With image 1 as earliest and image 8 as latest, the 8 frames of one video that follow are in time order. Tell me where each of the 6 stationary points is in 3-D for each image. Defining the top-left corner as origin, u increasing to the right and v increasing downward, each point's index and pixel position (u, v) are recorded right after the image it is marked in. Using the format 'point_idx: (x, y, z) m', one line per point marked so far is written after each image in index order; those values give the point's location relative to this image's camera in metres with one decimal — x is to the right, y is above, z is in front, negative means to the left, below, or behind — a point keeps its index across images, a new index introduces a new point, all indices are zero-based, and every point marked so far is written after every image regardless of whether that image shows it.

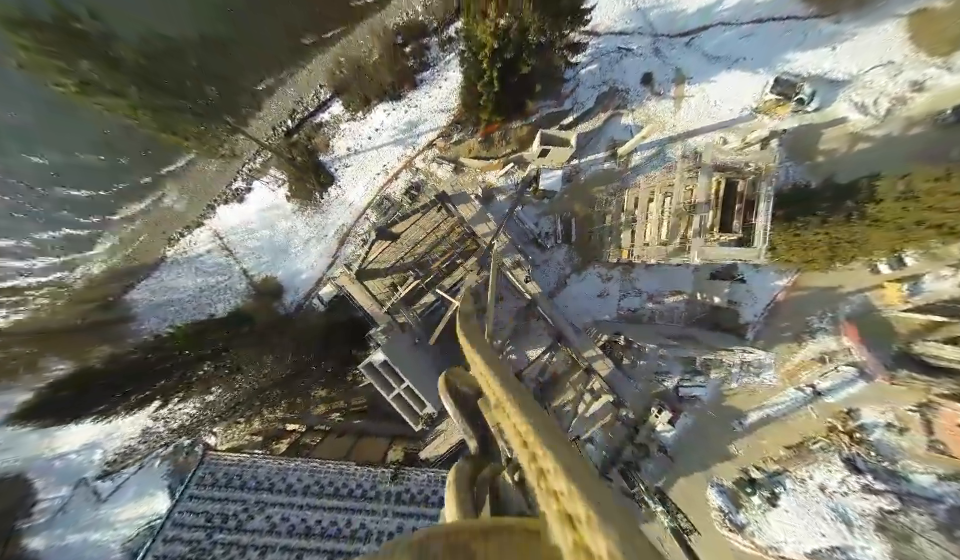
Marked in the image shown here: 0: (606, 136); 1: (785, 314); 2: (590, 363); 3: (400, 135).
0: (+4.7, +5.3, +10.6) m
1: (+10.6, -1.2, +10.0) m
2: (+3.3, -2.5, +8.4) m
3: (-3.1, +5.6, +11.2) m
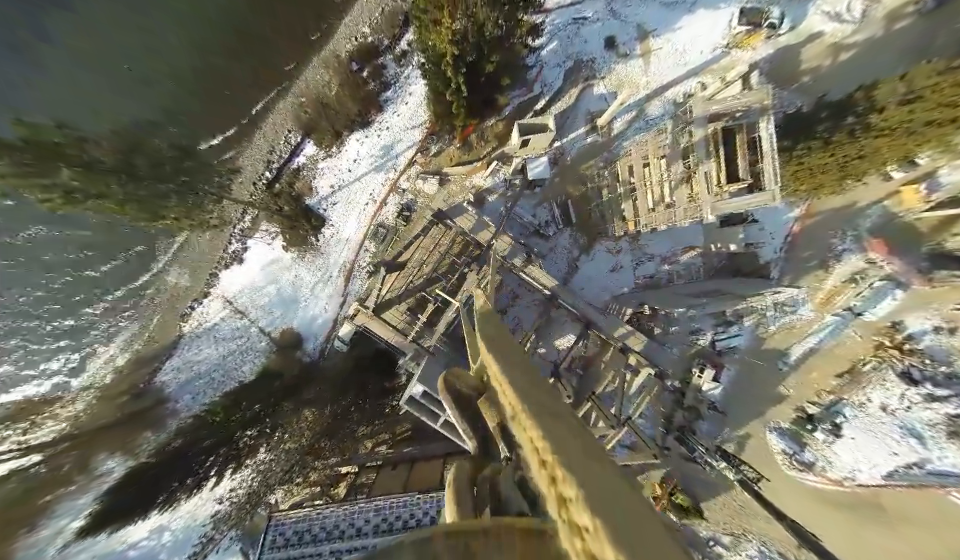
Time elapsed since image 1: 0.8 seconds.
0: (+3.7, +6.1, +10.4) m
1: (+11.0, +1.2, +9.7) m
2: (+4.2, -1.8, +8.2) m
3: (-3.9, +4.6, +11.1) m
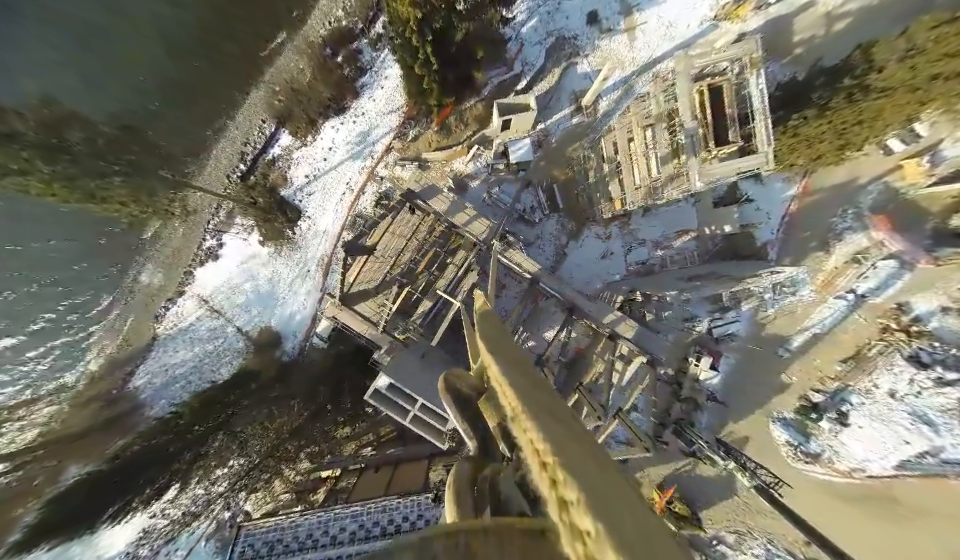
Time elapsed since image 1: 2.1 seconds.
0: (+3.0, +6.6, +9.9) m
1: (+10.4, +1.8, +9.2) m
2: (+3.6, -1.3, +7.7) m
3: (-4.6, +4.9, +10.6) m
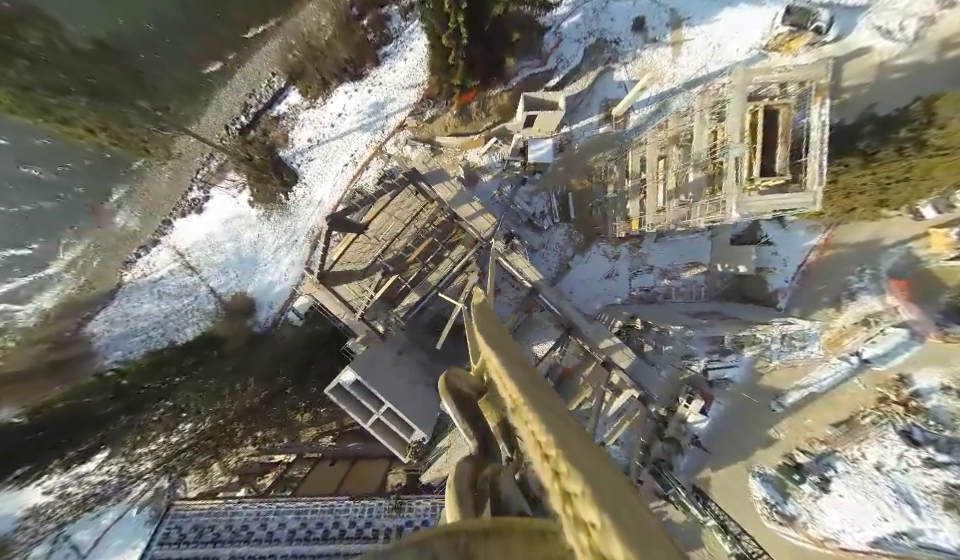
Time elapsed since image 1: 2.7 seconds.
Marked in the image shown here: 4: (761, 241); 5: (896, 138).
0: (+3.9, +6.0, +9.4) m
1: (+10.4, +0.1, +8.8) m
2: (+3.3, -1.9, +7.2) m
3: (-3.9, +5.5, +9.9) m
4: (+8.7, +1.2, +8.9) m
5: (+10.7, +3.6, +7.5) m
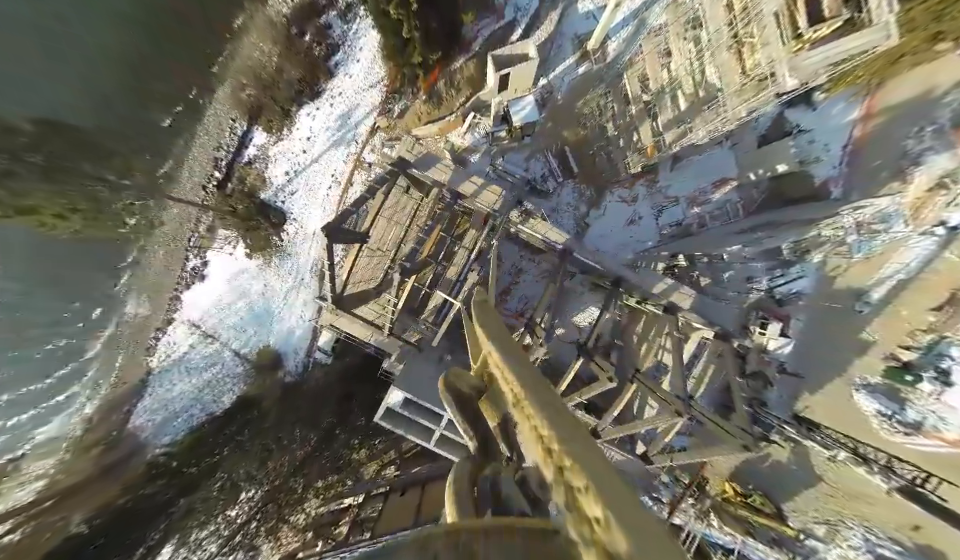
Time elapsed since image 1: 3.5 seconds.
0: (+2.6, +7.3, +8.6) m
1: (+10.5, +3.5, +7.7) m
2: (+4.2, -0.5, +6.4) m
3: (-4.7, +4.7, +9.4) m
4: (+8.6, +4.1, +7.9) m
5: (+9.8, +6.9, +6.4) m
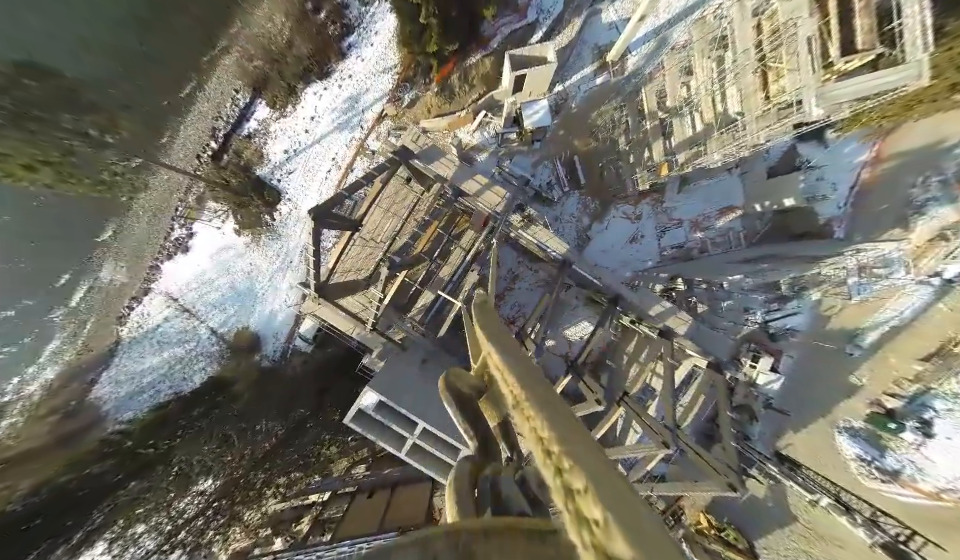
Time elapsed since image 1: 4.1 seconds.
0: (+3.2, +6.9, +8.4) m
1: (+10.7, +2.3, +7.7) m
2: (+4.0, -1.0, +6.2) m
3: (-4.4, +5.1, +9.1) m
4: (+8.8, +3.1, +7.8) m
5: (+10.3, +5.8, +6.4) m
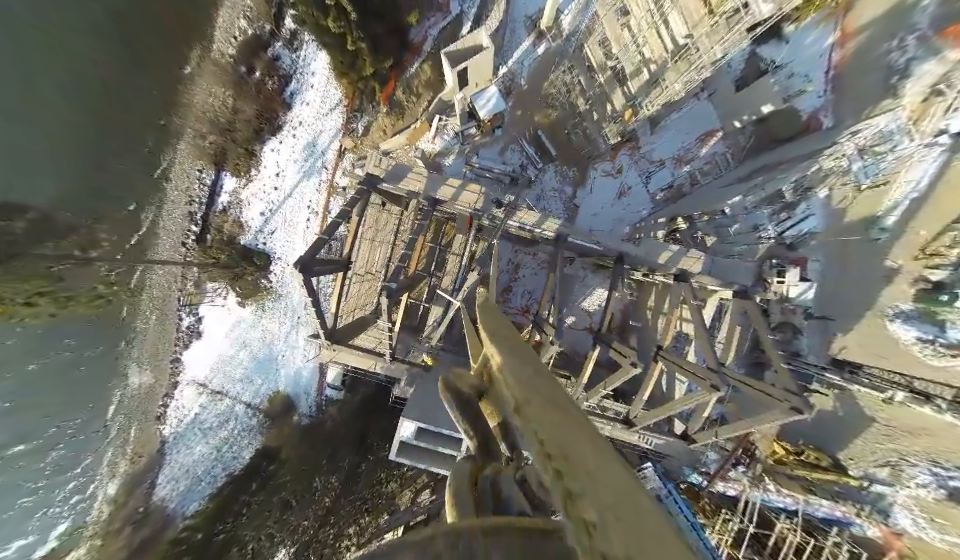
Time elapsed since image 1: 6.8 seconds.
0: (+1.1, +7.6, +8.3) m
1: (+9.6, +5.3, +7.3) m
2: (+4.1, +0.2, +6.0) m
3: (-5.6, +3.6, +9.1) m
4: (+7.6, +5.5, +7.5) m
5: (+8.2, +8.6, +6.1) m
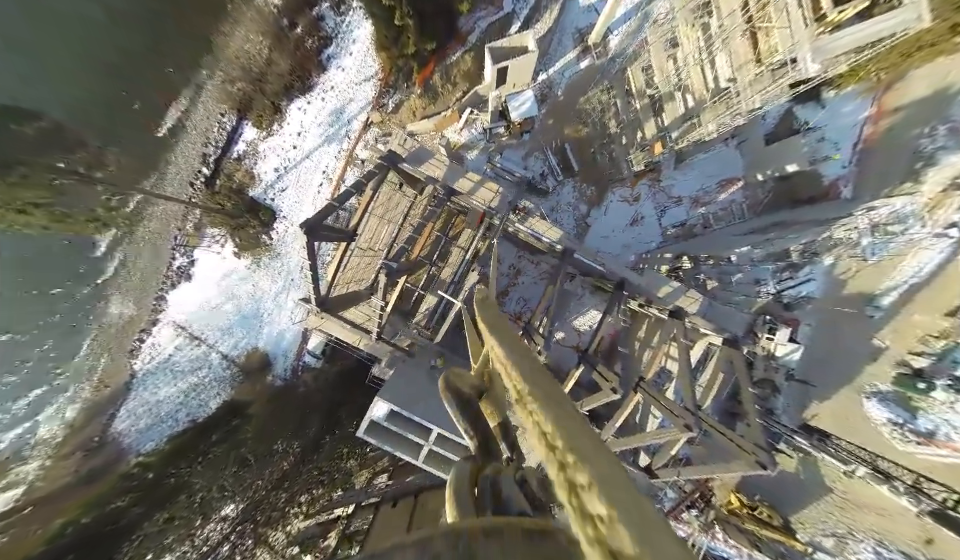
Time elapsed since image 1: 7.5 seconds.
0: (+2.6, +7.3, +8.3) m
1: (+10.4, +3.4, +7.4) m
2: (+4.1, -0.5, +6.1) m
3: (-4.8, +4.7, +9.0) m
4: (+8.5, +4.0, +7.6) m
5: (+9.7, +6.8, +6.2) m
